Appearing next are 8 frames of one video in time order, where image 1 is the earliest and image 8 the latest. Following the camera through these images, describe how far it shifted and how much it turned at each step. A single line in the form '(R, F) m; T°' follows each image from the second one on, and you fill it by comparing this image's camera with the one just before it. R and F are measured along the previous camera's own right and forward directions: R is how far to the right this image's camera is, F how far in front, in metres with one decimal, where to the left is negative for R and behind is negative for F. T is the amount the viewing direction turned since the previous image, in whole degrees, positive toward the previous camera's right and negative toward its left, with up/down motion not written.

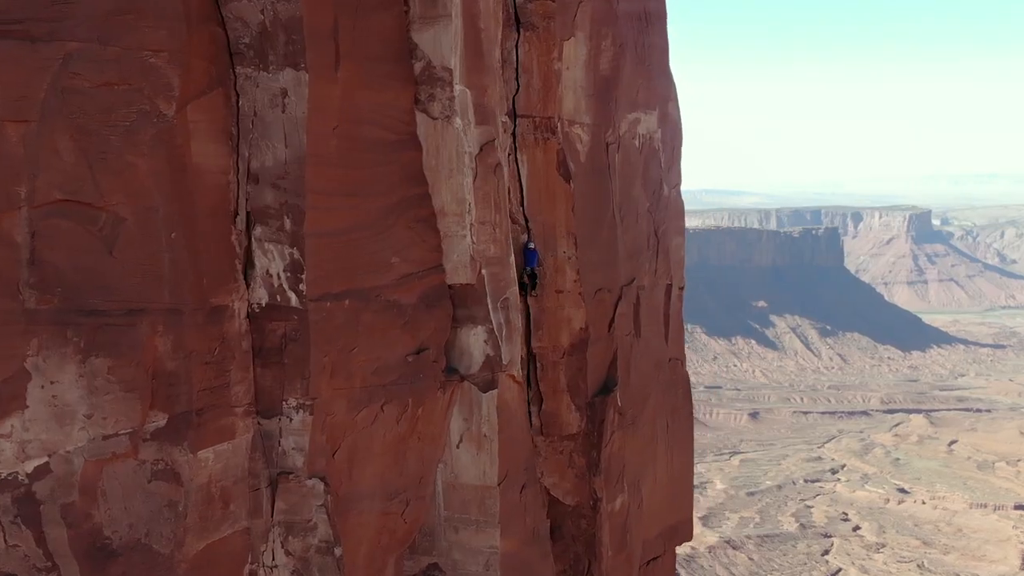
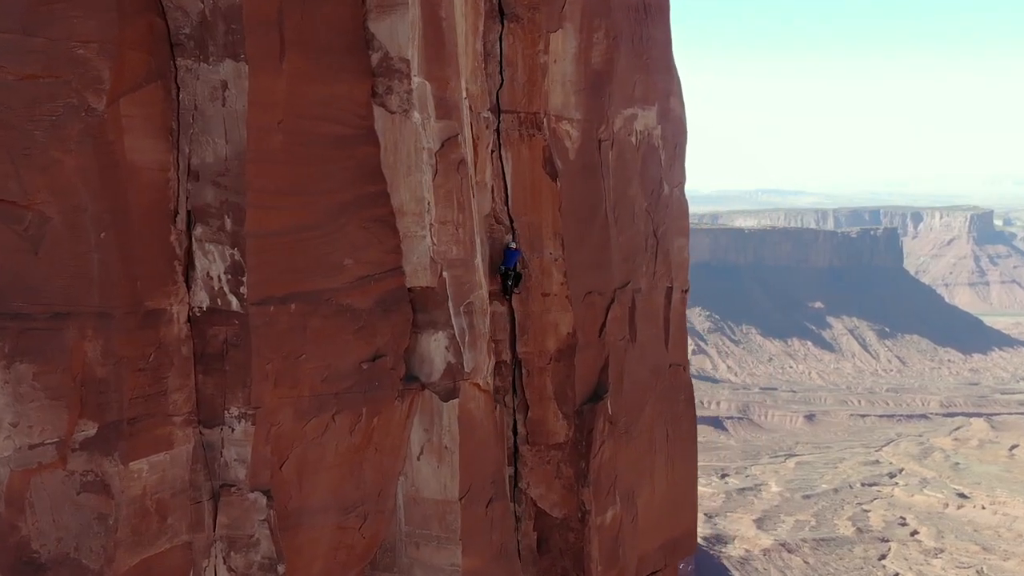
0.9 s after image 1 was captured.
(+0.5, +0.3) m; -3°
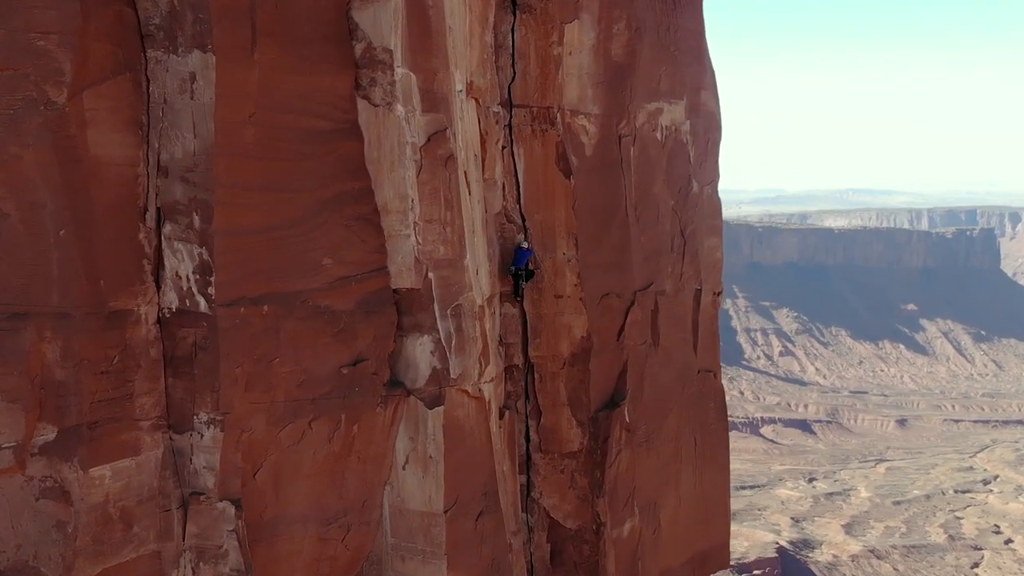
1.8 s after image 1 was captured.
(+0.4, +0.3) m; -4°
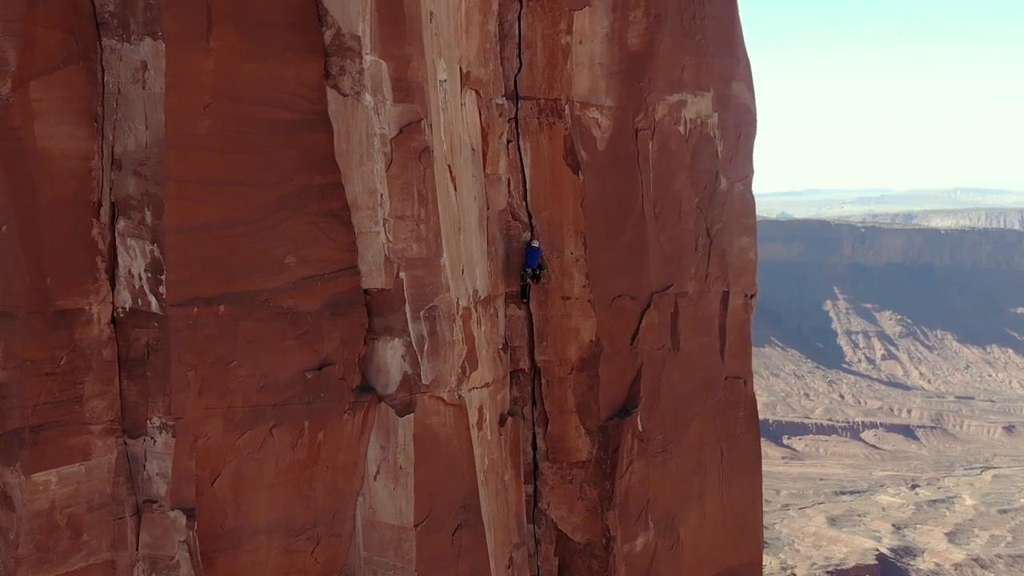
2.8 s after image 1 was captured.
(+0.5, +0.4) m; -5°
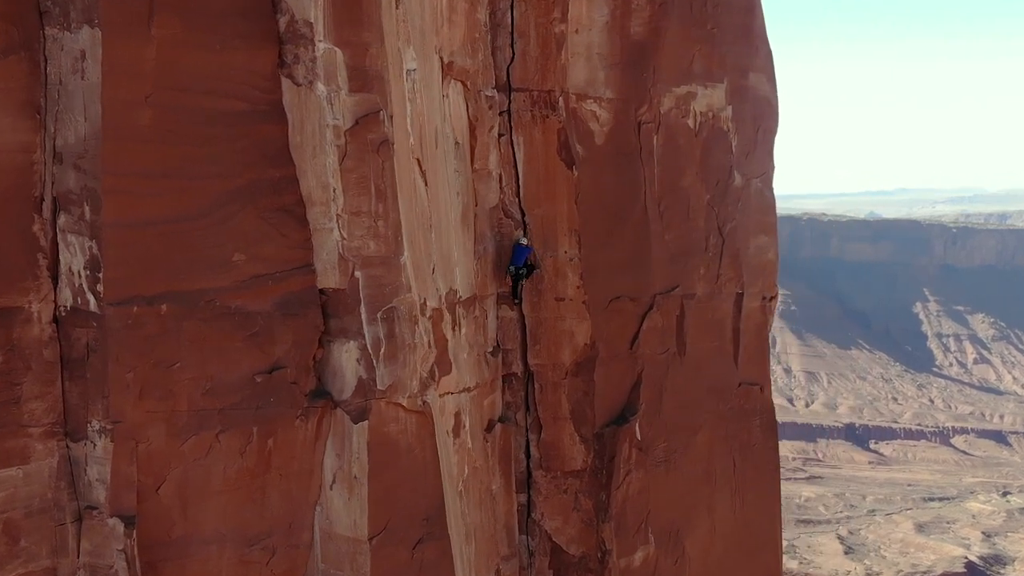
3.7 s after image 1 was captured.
(+0.5, +0.3) m; -4°
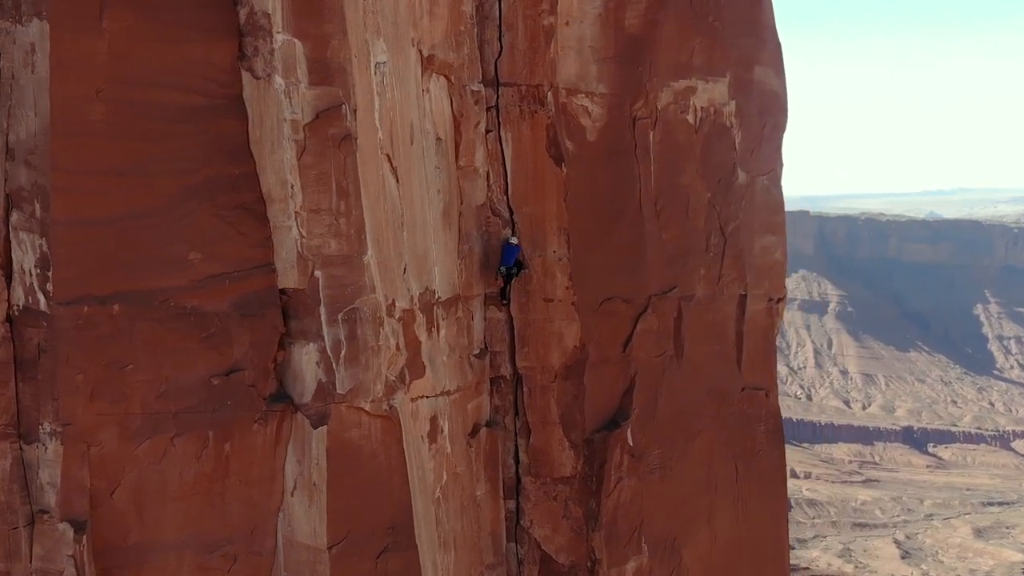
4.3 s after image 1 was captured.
(+0.4, +0.2) m; -2°
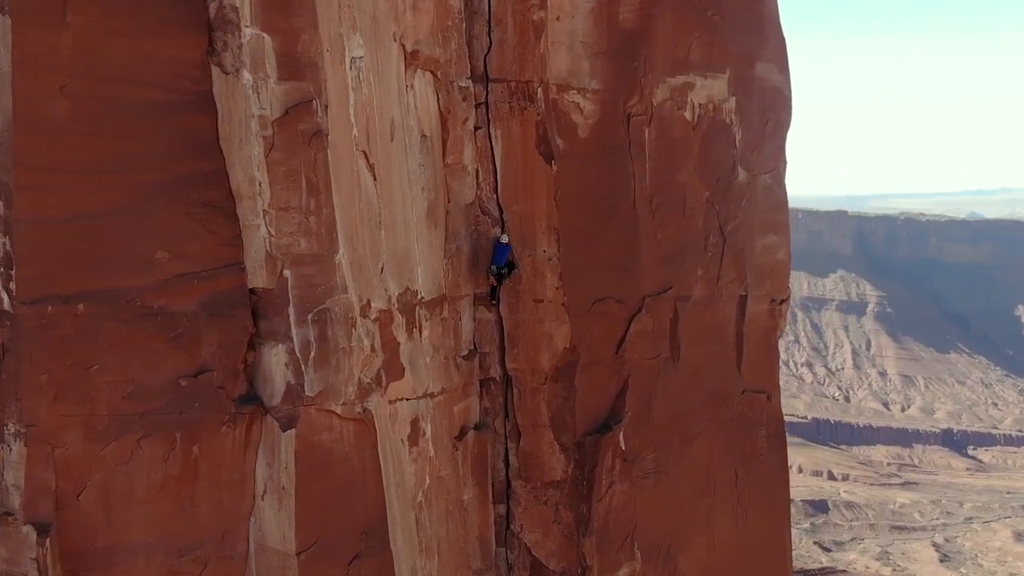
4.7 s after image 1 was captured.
(+0.2, +0.1) m; -2°
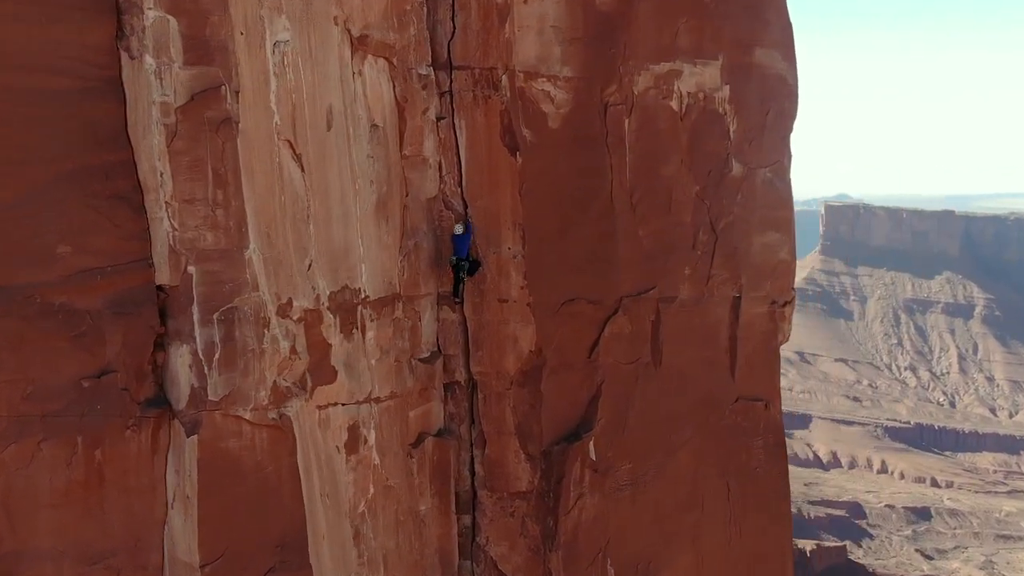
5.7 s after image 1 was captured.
(+0.6, +0.4) m; -4°
